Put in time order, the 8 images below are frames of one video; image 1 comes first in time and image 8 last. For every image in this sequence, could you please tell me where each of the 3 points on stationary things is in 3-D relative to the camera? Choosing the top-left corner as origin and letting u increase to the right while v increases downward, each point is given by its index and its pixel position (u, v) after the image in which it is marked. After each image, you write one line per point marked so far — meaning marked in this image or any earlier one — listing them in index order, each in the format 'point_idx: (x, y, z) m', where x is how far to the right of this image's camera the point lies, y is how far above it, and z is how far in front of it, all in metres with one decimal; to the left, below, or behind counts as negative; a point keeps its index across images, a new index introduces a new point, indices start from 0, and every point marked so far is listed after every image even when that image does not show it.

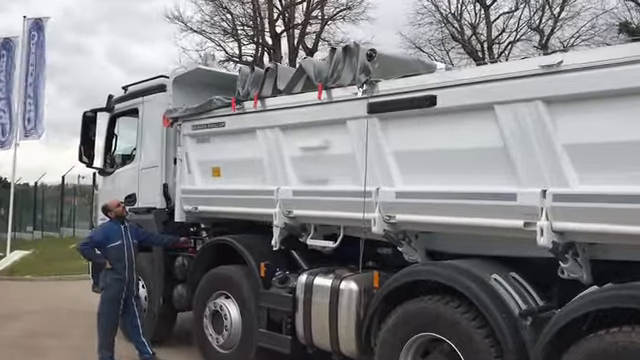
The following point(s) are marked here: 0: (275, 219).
0: (-0.5, -0.4, +6.4) m
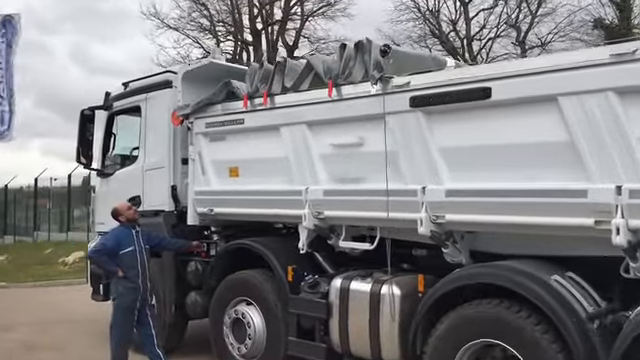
0: (-0.2, -0.4, +6.1) m
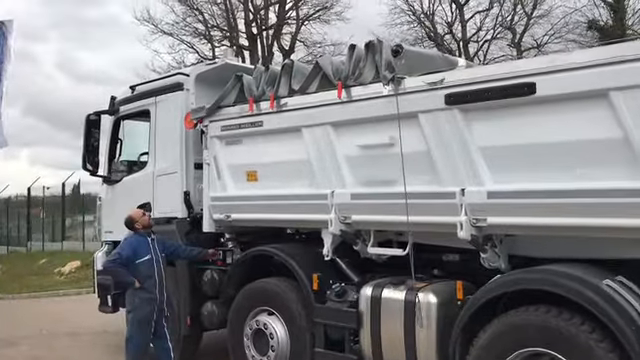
0: (+0.1, -0.4, +5.8) m
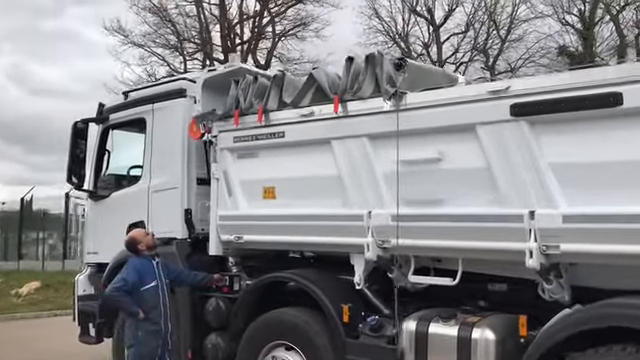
0: (+0.4, -0.6, +5.1) m
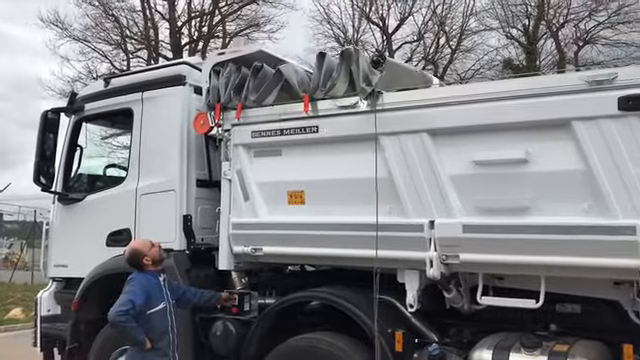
0: (+0.8, -0.6, +4.4) m
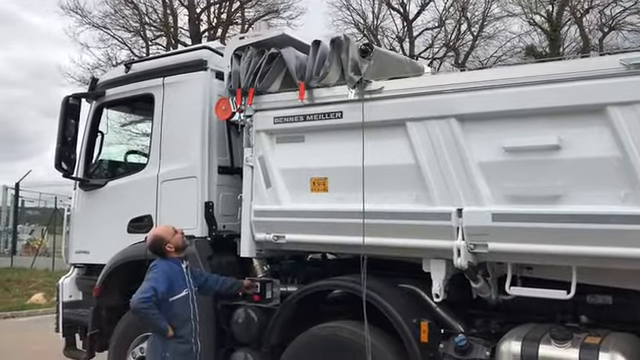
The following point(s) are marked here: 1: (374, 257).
0: (+0.9, -0.5, +4.3) m
1: (+0.4, -0.6, +5.0) m
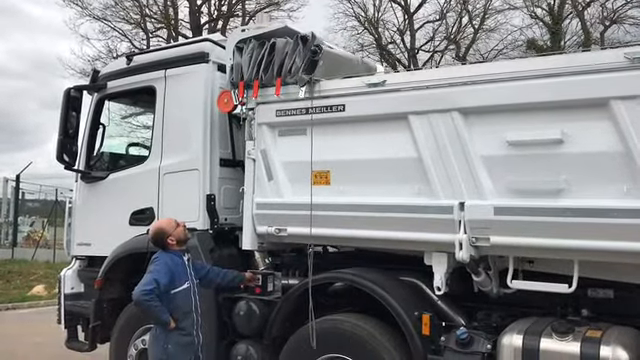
0: (+0.9, -0.5, +4.3) m
1: (+0.4, -0.6, +5.0) m
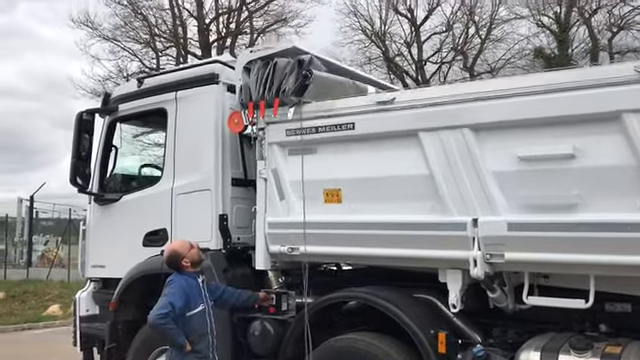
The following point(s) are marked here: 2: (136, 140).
0: (+1.0, -0.6, +4.3) m
1: (+0.6, -0.7, +5.0) m
2: (-1.9, +0.4, +6.5) m
